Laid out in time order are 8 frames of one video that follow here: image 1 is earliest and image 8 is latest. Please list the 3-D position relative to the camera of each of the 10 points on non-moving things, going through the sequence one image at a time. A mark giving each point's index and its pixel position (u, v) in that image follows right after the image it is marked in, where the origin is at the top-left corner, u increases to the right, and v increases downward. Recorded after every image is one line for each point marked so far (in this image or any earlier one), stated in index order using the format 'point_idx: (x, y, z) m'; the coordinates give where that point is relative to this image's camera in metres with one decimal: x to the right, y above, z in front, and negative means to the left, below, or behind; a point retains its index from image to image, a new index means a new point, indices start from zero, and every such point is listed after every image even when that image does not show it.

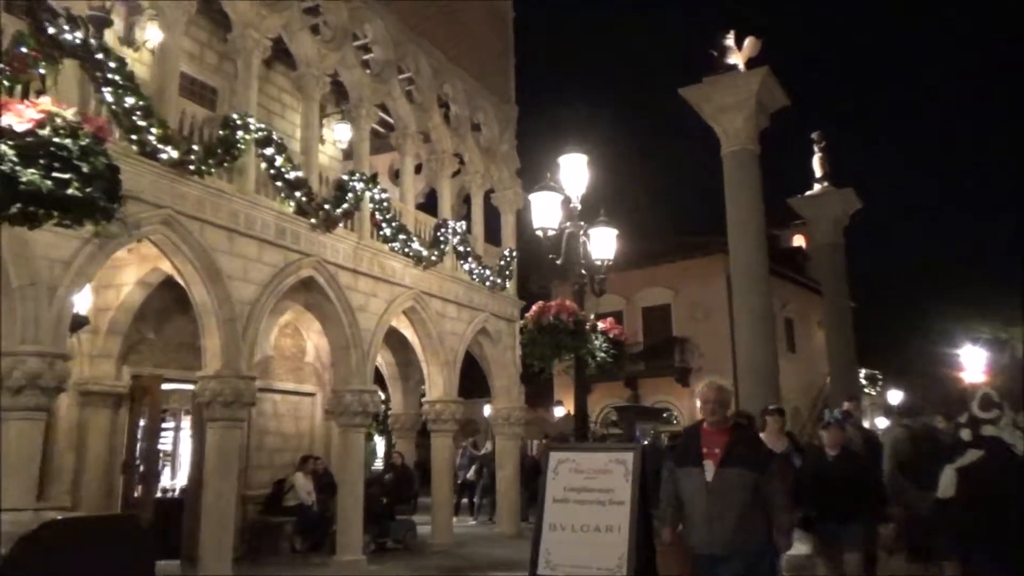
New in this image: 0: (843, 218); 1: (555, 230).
0: (+7.2, +1.3, +17.1) m
1: (+0.5, +0.7, +10.3) m
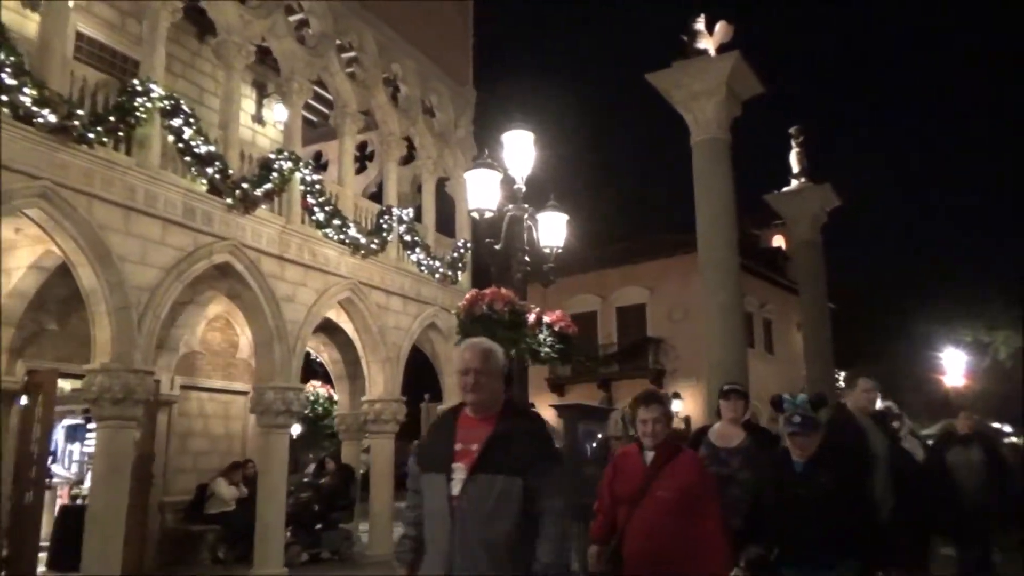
0: (+6.4, +1.4, +16.3) m
1: (-0.2, +0.9, +9.4) m
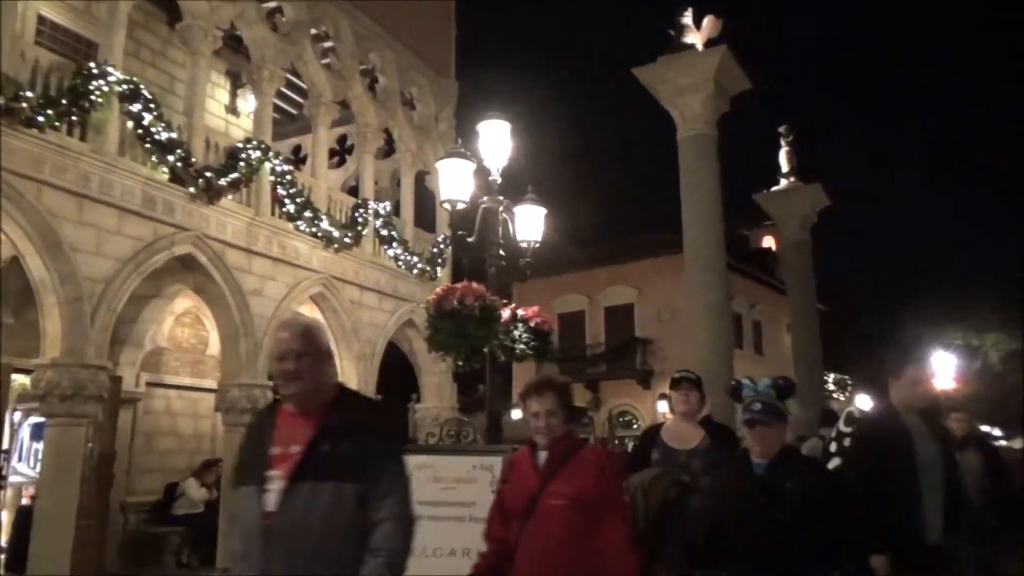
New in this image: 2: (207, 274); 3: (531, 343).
0: (+6.0, +1.4, +16.0) m
1: (-0.5, +1.0, +9.0) m
2: (-3.7, +0.2, +9.6) m
3: (+0.2, -0.6, +9.4) m
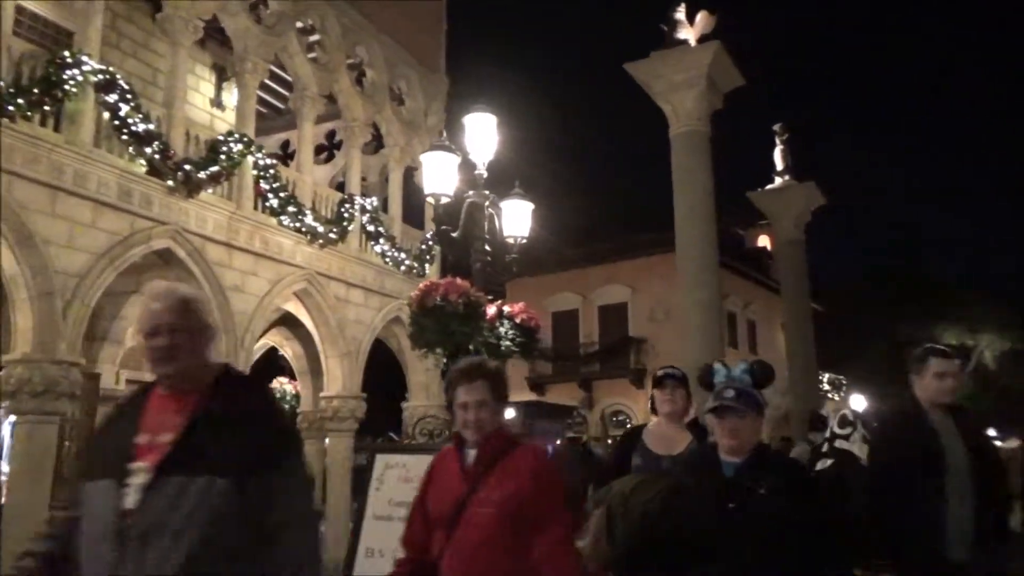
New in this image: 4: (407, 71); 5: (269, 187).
0: (+5.8, +1.4, +15.8) m
1: (-0.7, +1.0, +8.8) m
2: (-3.8, +0.2, +9.4) m
3: (0.0, -0.6, +9.2) m
4: (-1.9, +3.8, +14.1) m
5: (-3.1, +1.3, +10.3) m
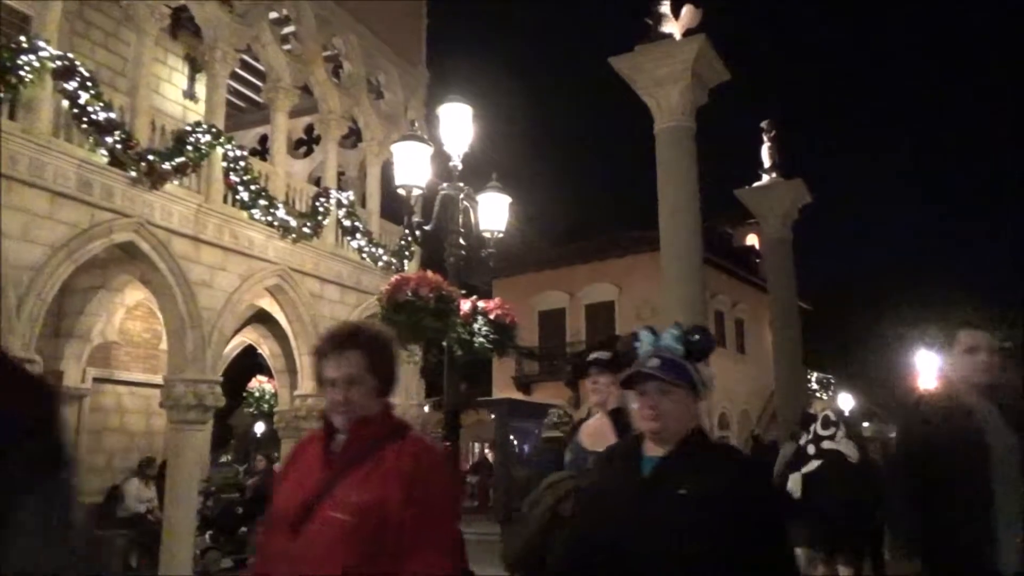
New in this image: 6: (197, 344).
0: (+5.5, +1.5, +15.7) m
1: (-1.0, +1.1, +8.6) m
2: (-4.1, +0.3, +9.1) m
3: (-0.2, -0.5, +8.9) m
4: (-2.2, +3.9, +13.8) m
5: (-3.4, +1.4, +10.0) m
6: (-3.7, -0.7, +9.5) m
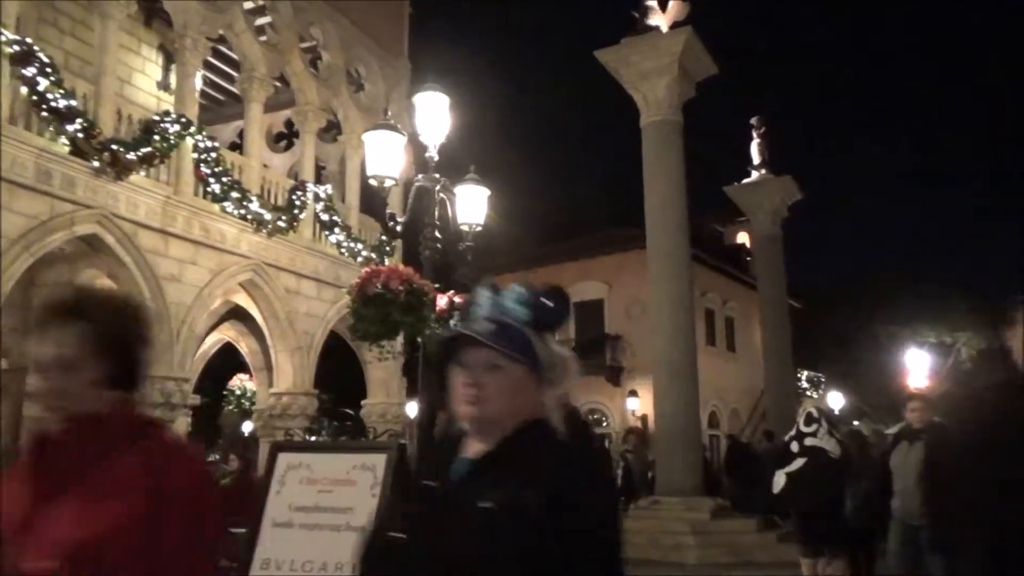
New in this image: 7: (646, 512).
0: (+5.2, +1.5, +15.4) m
1: (-1.2, +1.1, +8.3) m
2: (-4.4, +0.4, +8.8) m
3: (-0.5, -0.5, +8.7) m
4: (-2.5, +4.0, +13.6) m
5: (-3.7, +1.4, +9.8) m
6: (-4.0, -0.6, +9.2) m
7: (+1.8, -3.0, +10.9) m
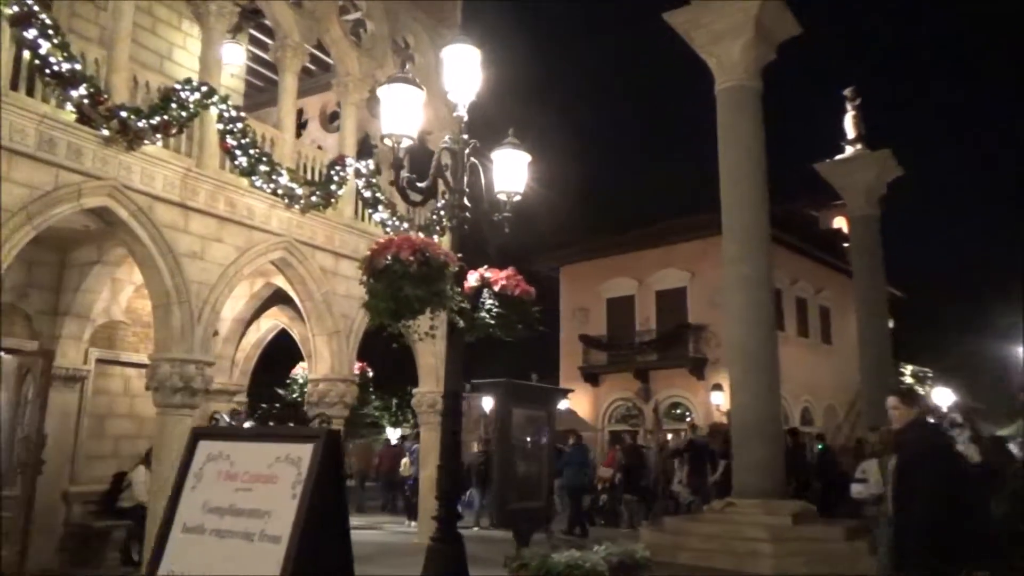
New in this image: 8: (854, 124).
0: (+6.2, +1.9, +13.8) m
1: (-0.9, +1.4, +7.5) m
2: (-4.0, +0.6, +8.3) m
3: (-0.1, -0.2, +7.8) m
4: (-1.6, +4.2, +12.8) m
5: (-3.2, +1.7, +9.2) m
6: (-3.5, -0.4, +8.7) m
7: (+2.5, -2.8, +9.7) m
8: (+5.6, +2.9, +13.6) m
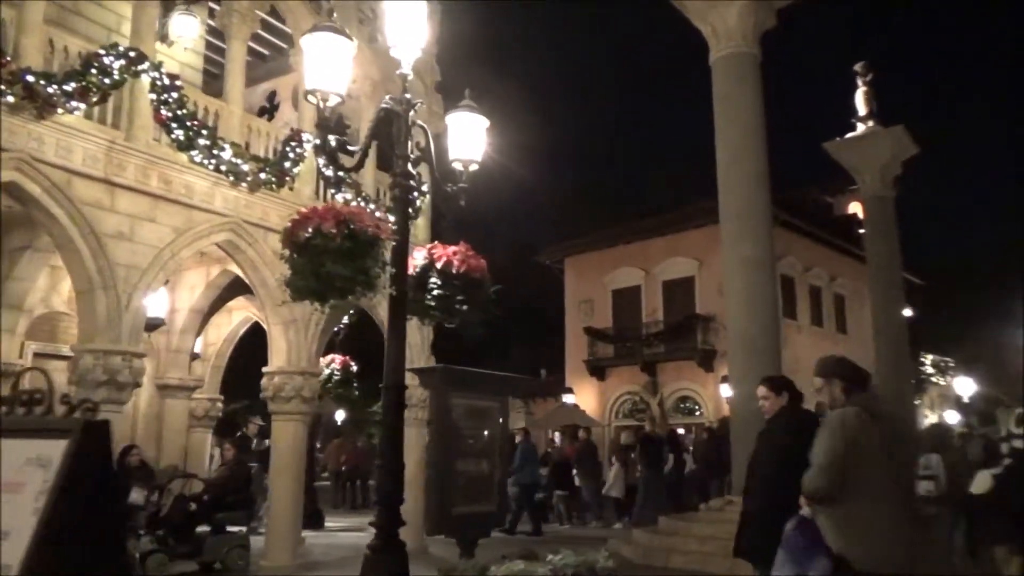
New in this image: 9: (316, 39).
0: (+5.9, +2.2, +12.8) m
1: (-1.3, +1.6, +6.6) m
2: (-4.4, +0.7, +7.5) m
3: (-0.6, 0.0, +6.9) m
4: (-2.0, +4.4, +12.0) m
5: (-3.6, +1.8, +8.4) m
6: (-3.9, -0.2, +7.9) m
7: (+2.1, -2.5, +8.8) m
8: (+5.3, +3.2, +12.6) m
9: (-1.6, +2.0, +6.5) m
